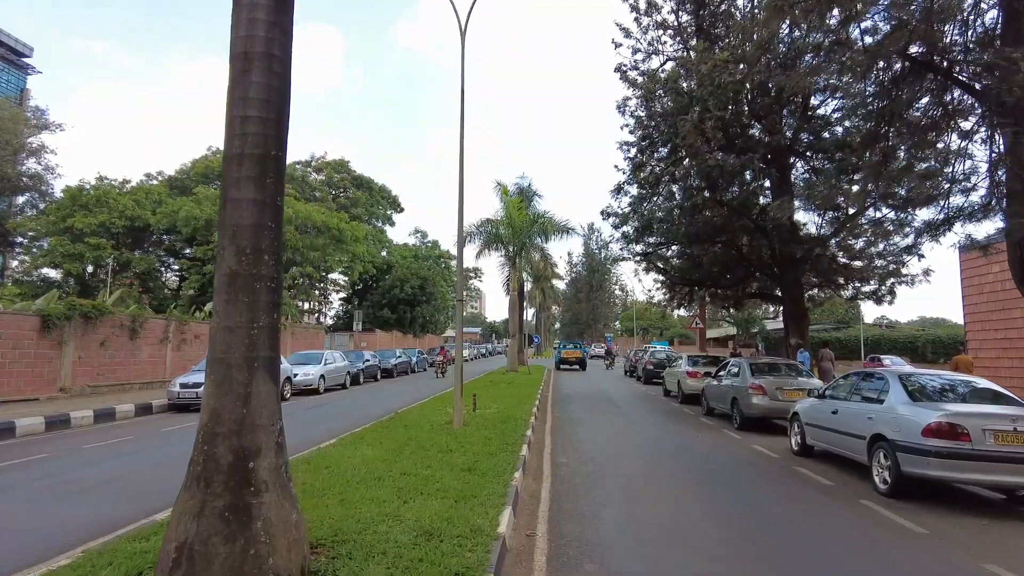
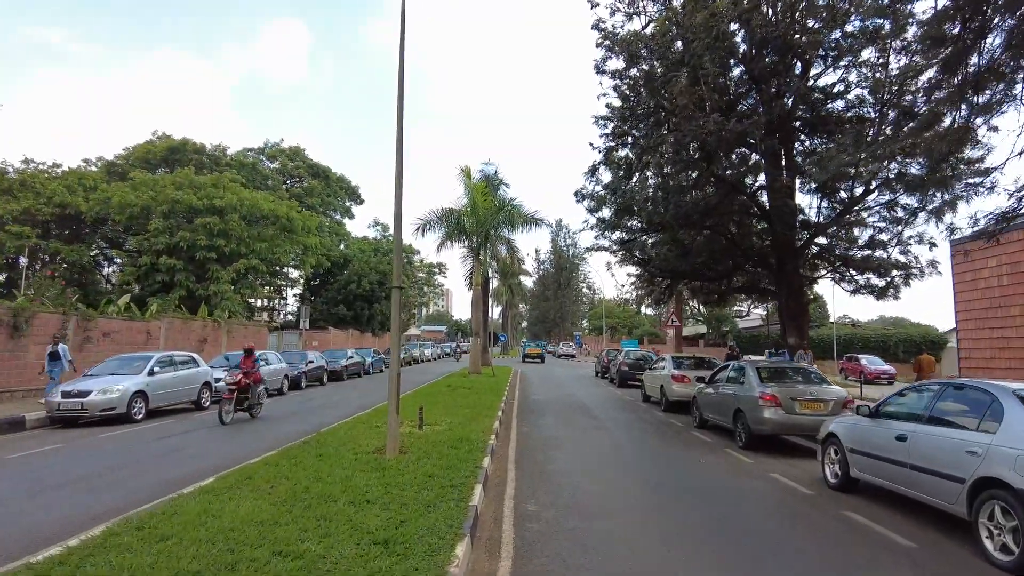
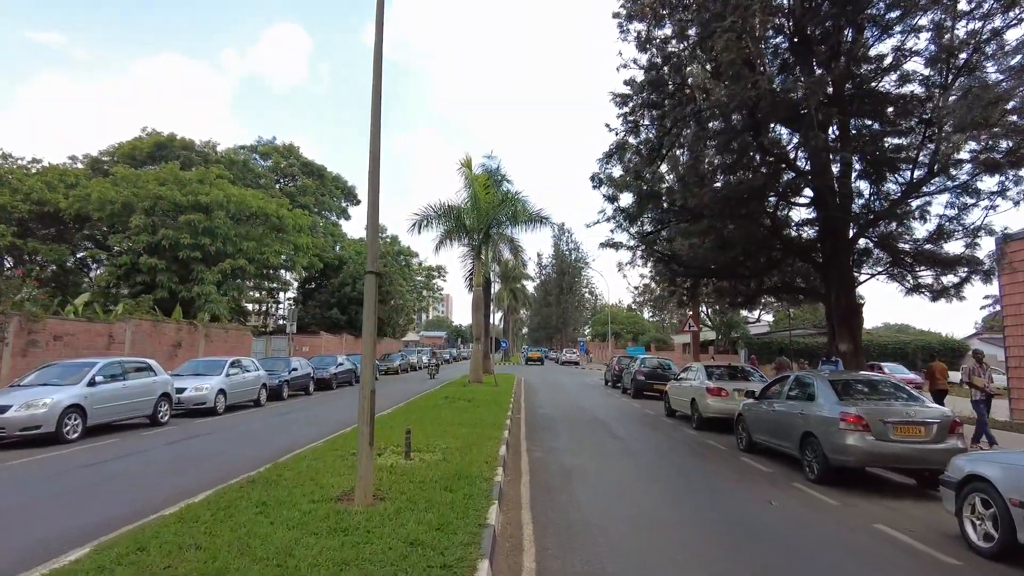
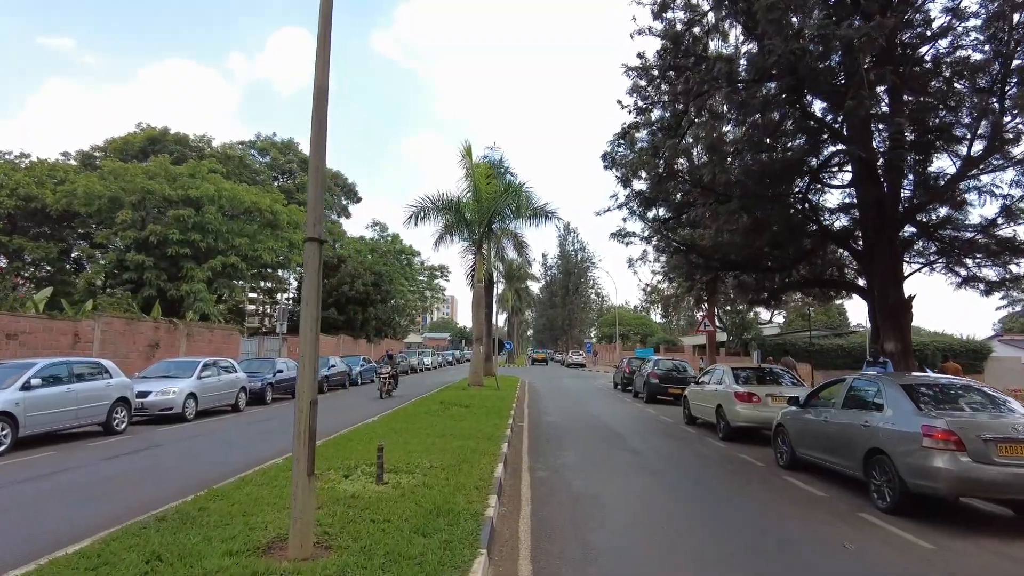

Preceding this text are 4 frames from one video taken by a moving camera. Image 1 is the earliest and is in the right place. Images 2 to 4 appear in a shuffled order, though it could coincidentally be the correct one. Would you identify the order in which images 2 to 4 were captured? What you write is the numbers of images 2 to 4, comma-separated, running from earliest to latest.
2, 3, 4
